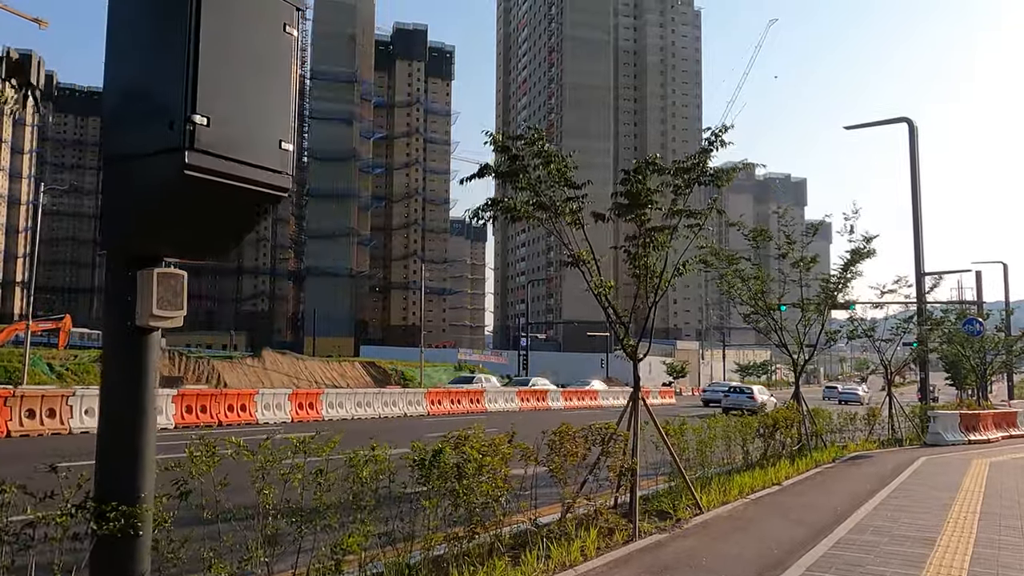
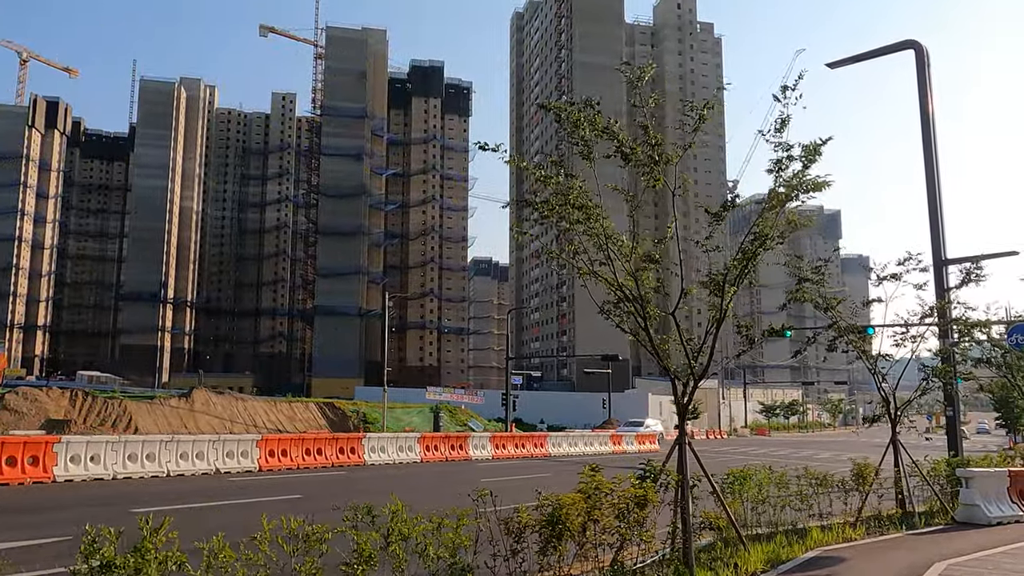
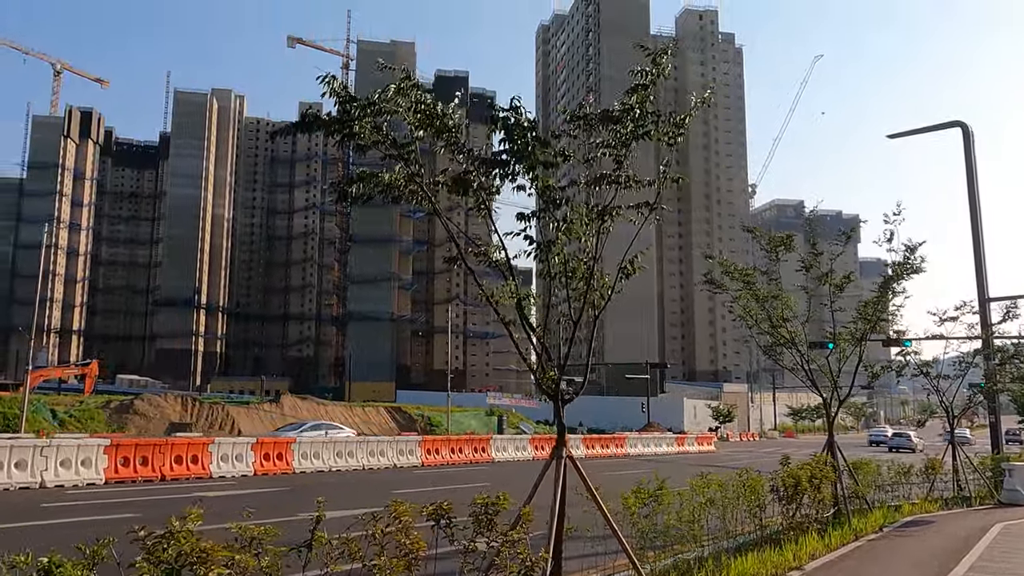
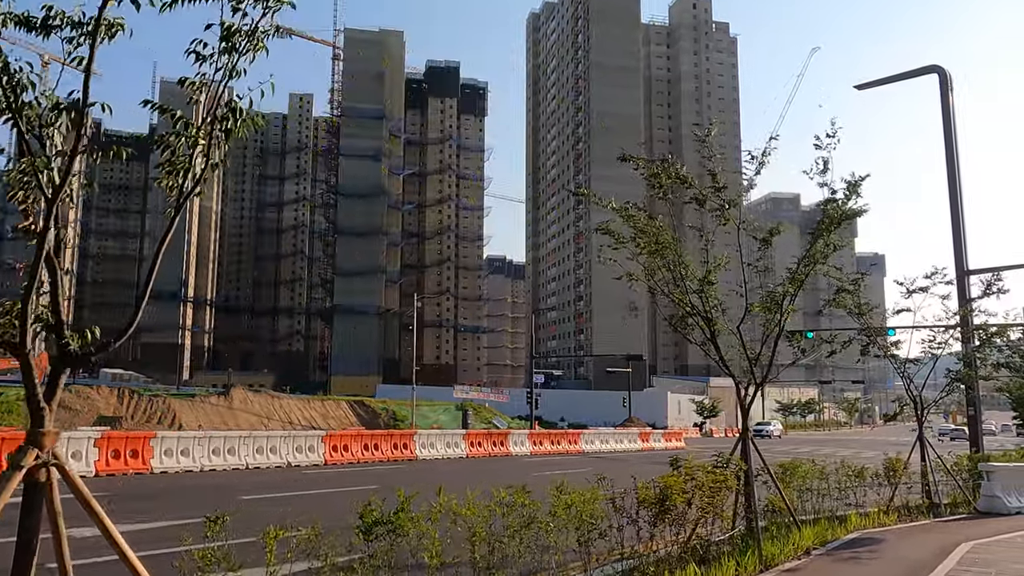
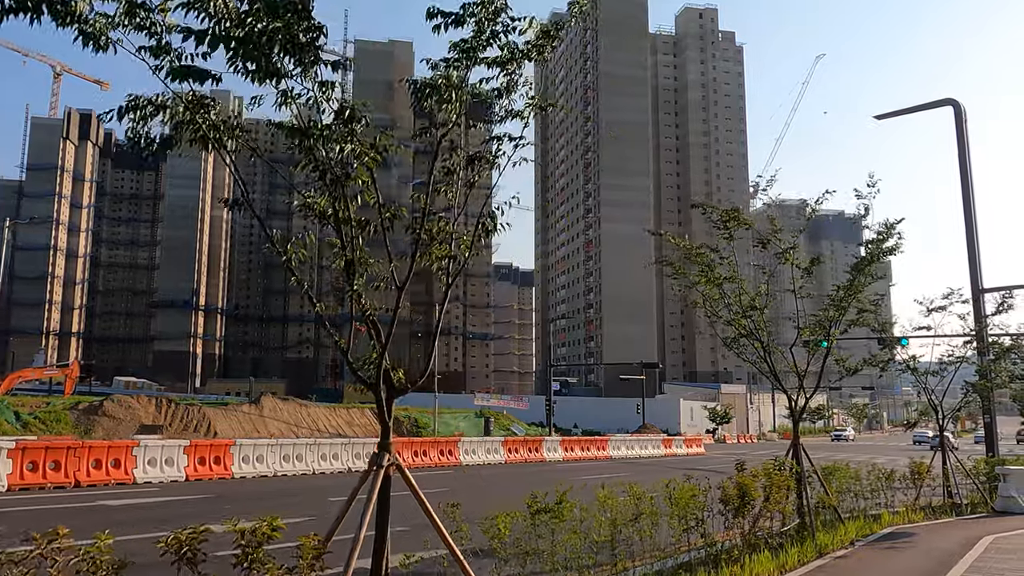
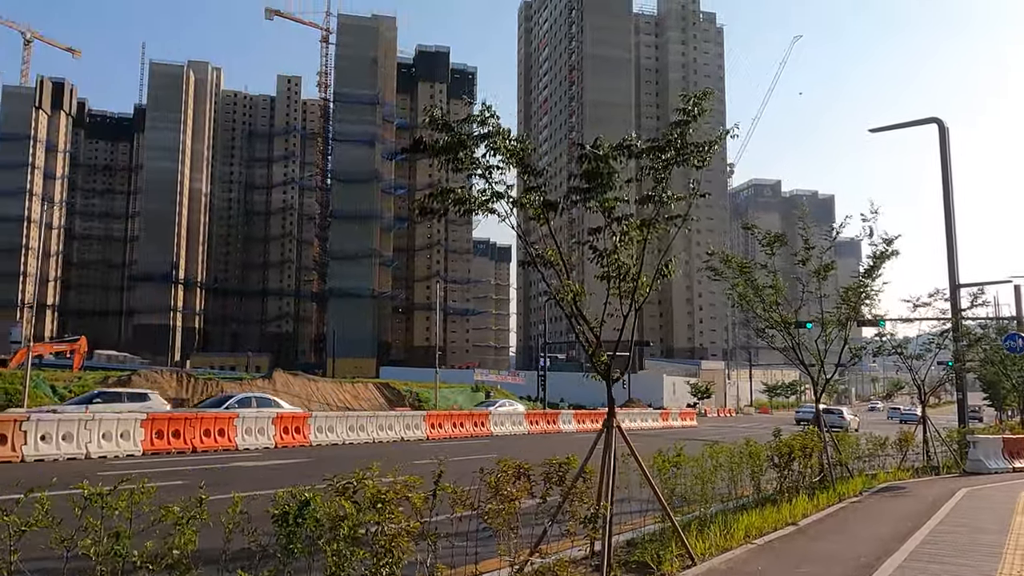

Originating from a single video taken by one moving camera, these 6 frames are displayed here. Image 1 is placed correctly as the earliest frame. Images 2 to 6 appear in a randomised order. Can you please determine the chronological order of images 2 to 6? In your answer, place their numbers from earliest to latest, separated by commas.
6, 3, 5, 4, 2
